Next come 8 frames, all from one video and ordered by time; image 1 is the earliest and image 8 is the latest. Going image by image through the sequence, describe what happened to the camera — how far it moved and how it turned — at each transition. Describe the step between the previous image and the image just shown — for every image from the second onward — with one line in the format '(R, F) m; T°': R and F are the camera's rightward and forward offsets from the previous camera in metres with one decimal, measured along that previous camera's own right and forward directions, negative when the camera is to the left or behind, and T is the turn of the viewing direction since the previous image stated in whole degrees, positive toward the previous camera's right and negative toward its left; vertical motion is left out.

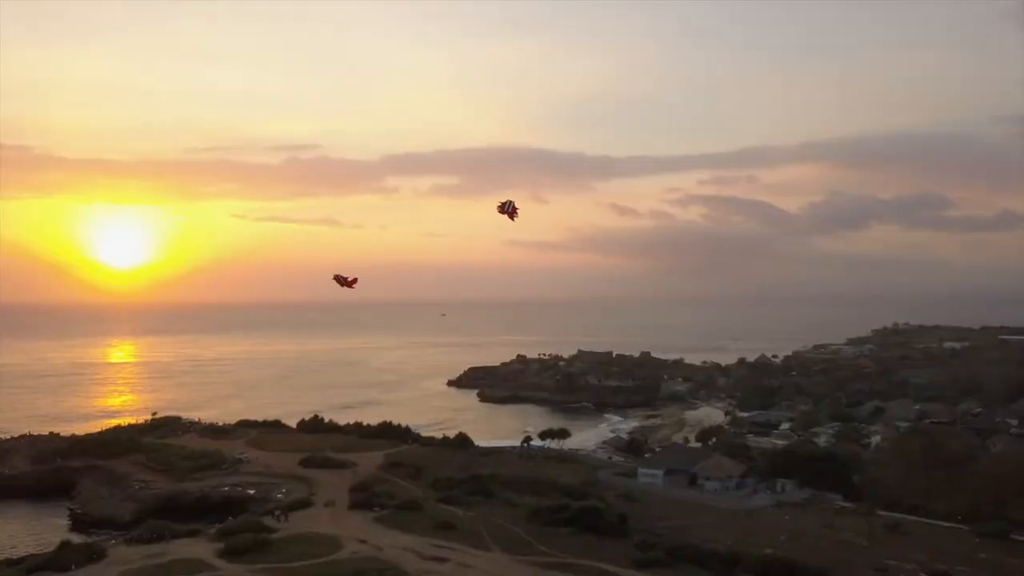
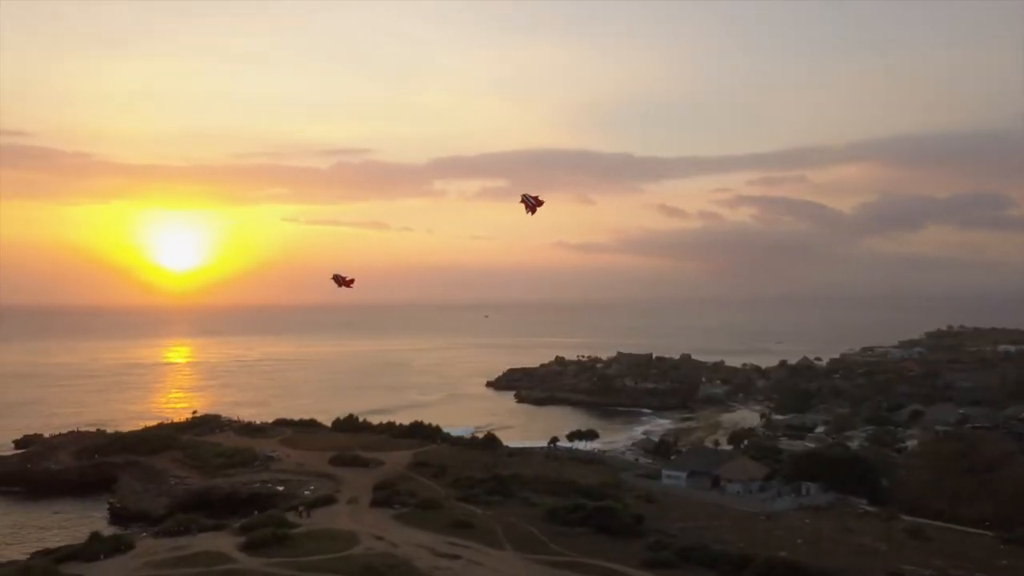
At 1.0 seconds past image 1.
(+0.9, -0.3) m; -3°
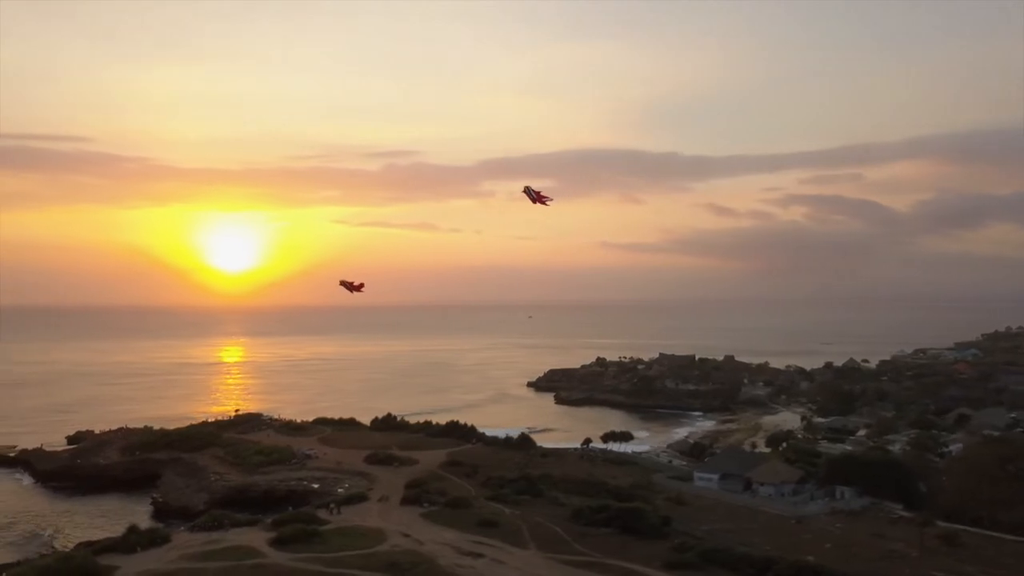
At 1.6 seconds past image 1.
(+0.6, -0.2) m; -3°
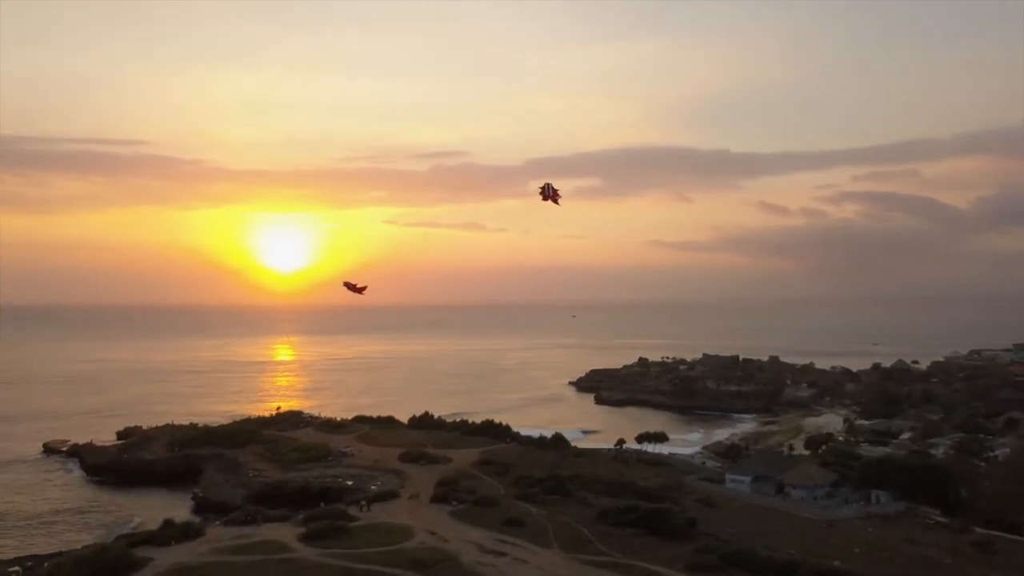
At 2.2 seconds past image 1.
(+0.7, -0.1) m; -3°
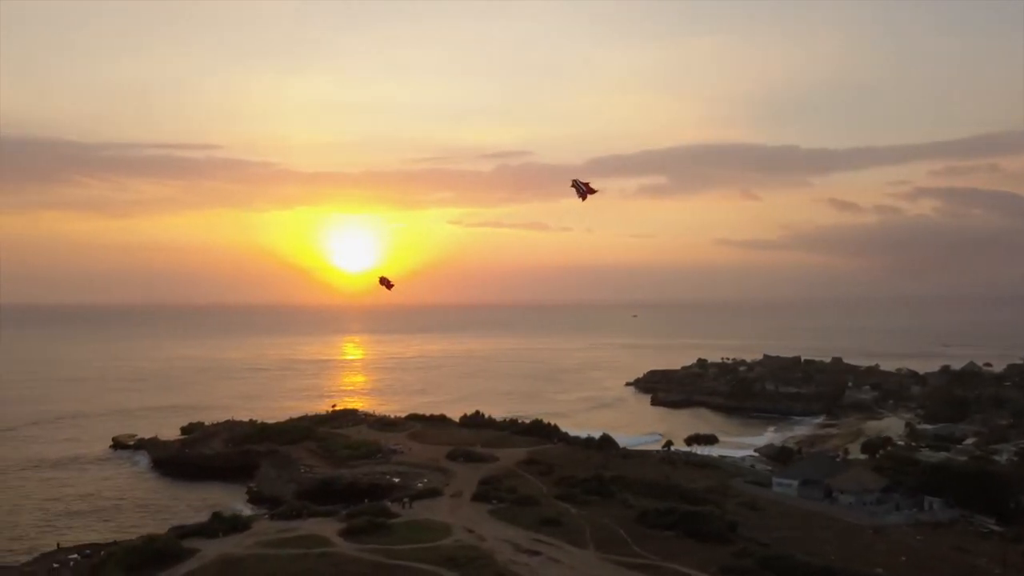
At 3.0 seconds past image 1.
(+0.8, -0.1) m; -4°
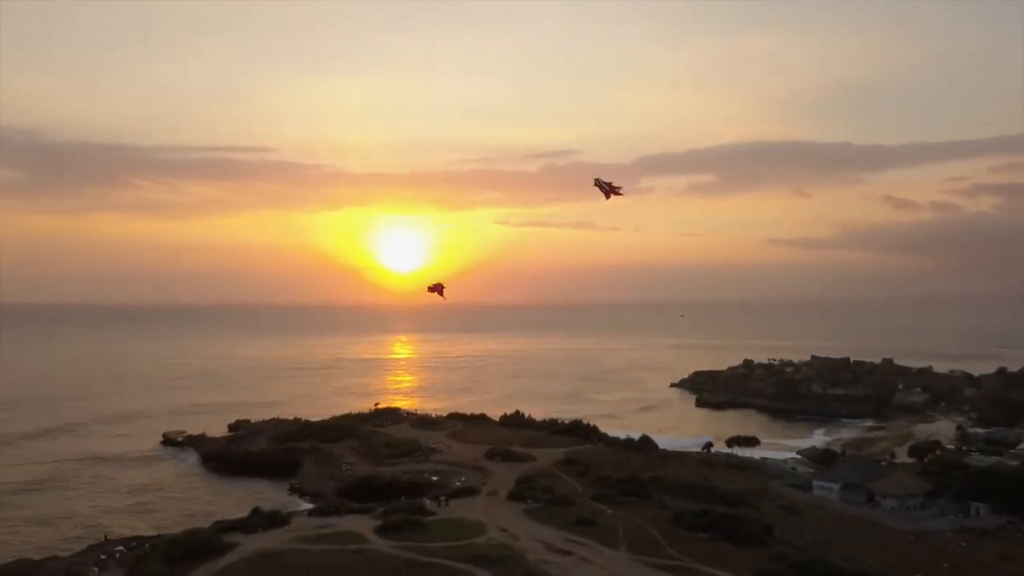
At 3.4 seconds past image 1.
(+0.4, -0.1) m; -3°
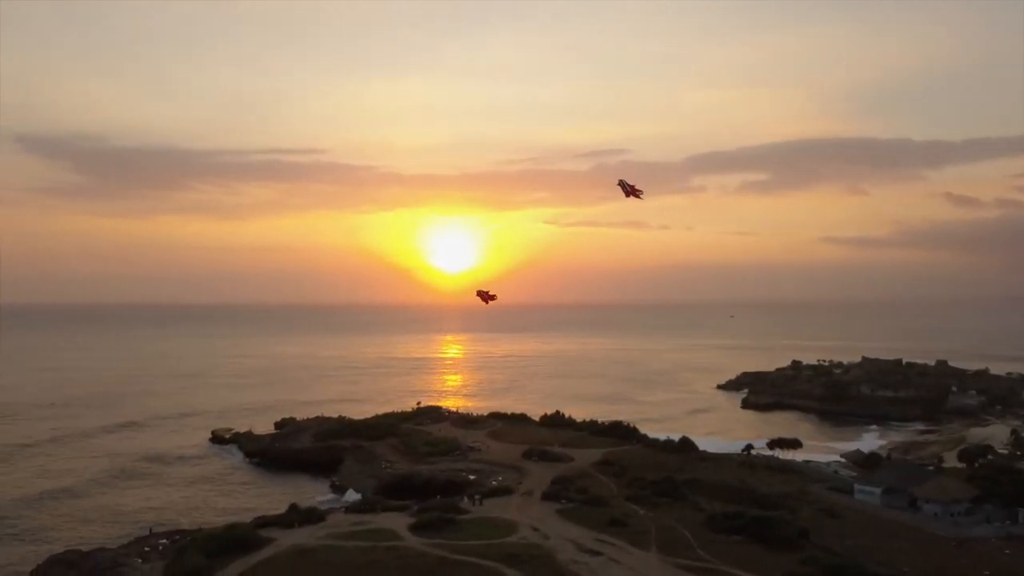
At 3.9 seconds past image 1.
(+0.5, -0.1) m; -3°
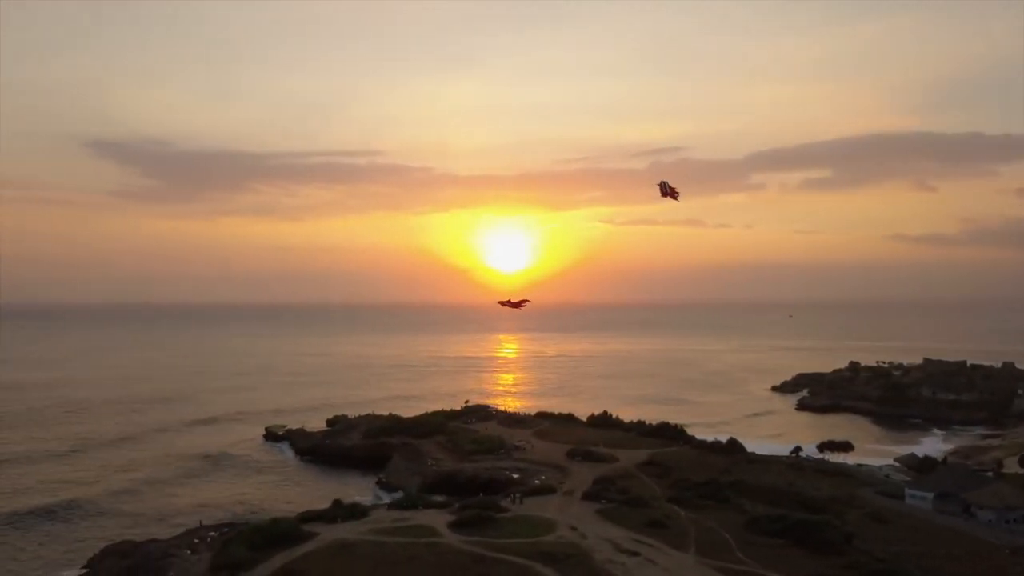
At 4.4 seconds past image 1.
(+0.5, -0.1) m; -4°
